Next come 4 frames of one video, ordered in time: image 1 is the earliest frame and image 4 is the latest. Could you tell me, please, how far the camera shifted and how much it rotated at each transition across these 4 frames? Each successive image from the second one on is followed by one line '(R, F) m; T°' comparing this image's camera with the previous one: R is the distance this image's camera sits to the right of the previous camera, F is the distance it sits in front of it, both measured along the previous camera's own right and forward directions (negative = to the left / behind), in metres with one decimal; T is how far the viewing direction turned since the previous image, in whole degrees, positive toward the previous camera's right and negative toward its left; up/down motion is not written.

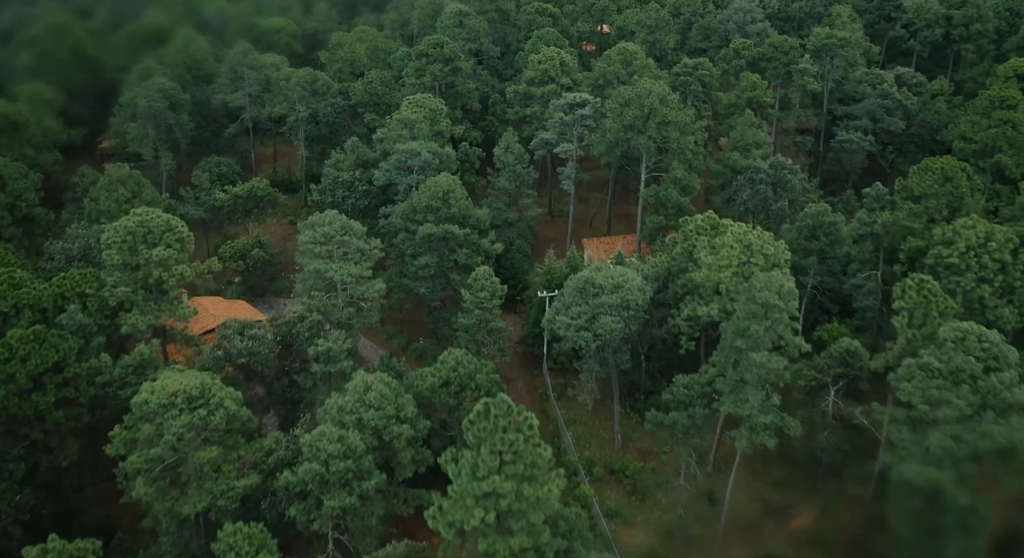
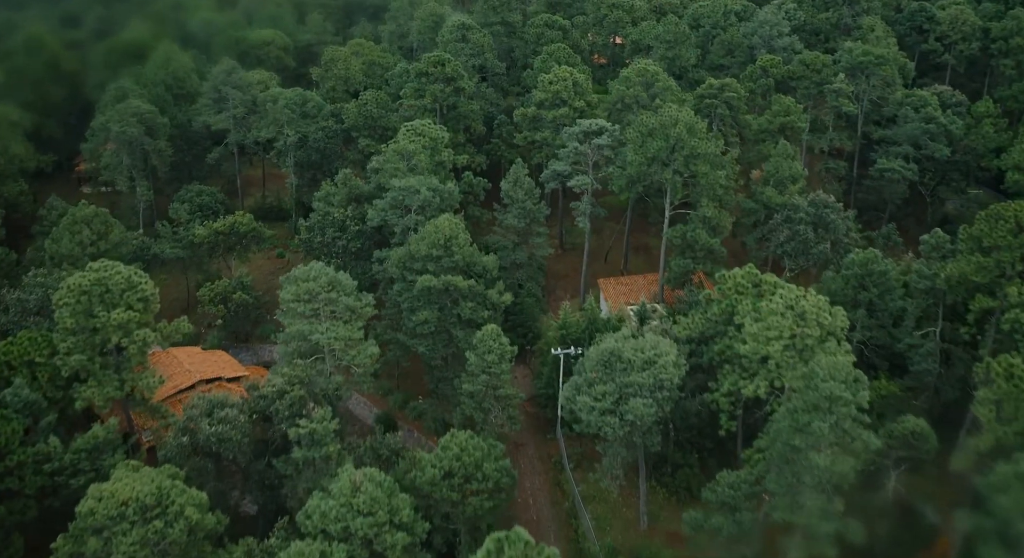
(-0.4, +5.3) m; 0°
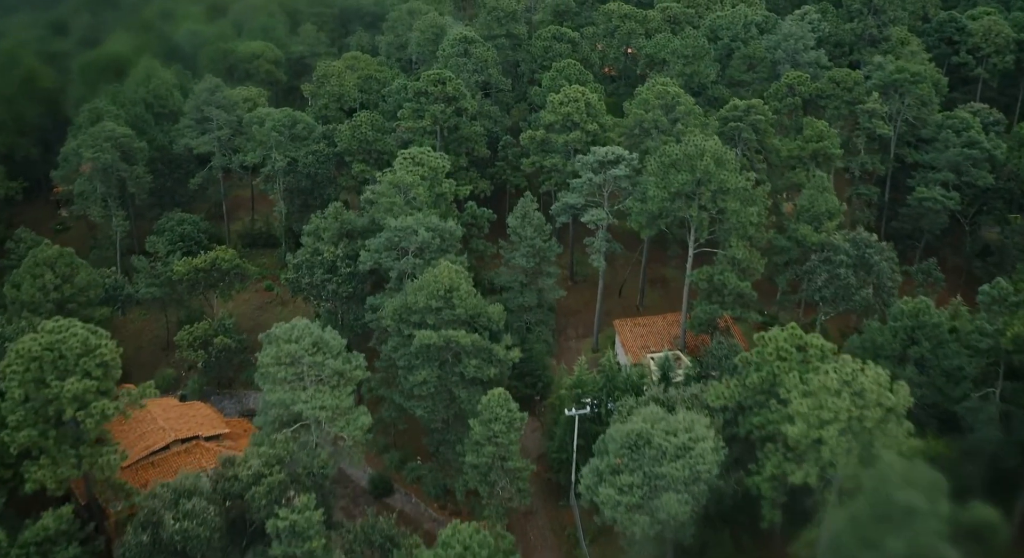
(-0.3, +4.4) m; 0°
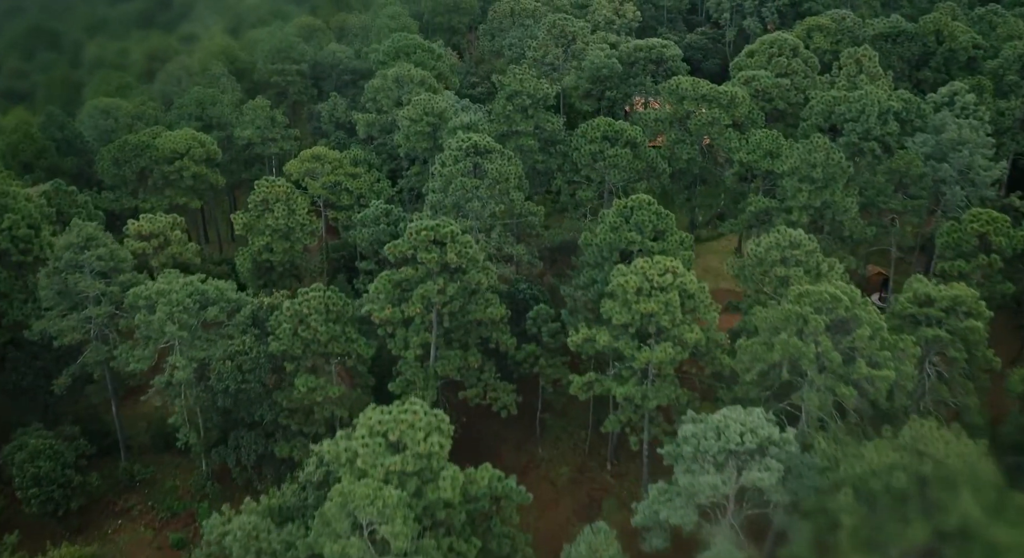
(-1.3, +20.1) m; 0°
